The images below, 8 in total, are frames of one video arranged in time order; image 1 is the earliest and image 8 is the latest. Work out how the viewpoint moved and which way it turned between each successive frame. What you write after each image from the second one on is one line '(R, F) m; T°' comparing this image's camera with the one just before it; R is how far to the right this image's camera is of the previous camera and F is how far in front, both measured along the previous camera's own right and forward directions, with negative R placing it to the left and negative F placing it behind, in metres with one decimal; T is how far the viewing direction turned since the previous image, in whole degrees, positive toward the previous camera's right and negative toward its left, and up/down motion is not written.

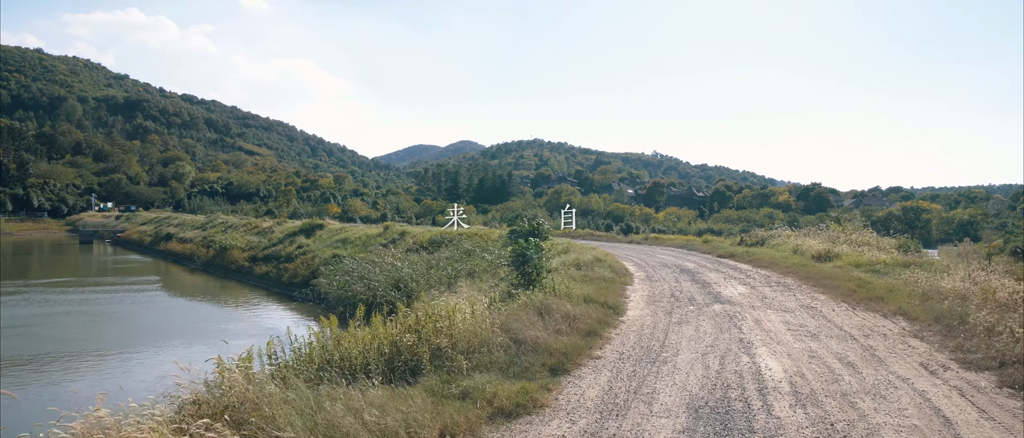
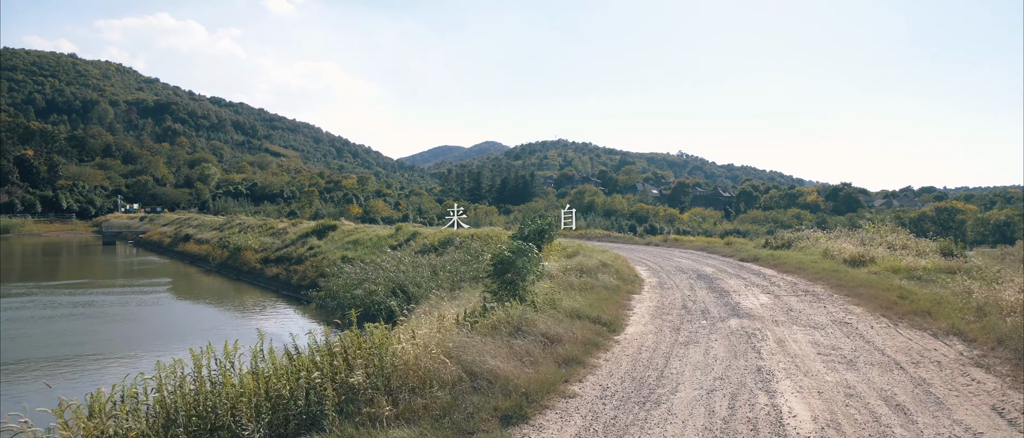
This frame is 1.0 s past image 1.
(+0.5, +1.0) m; -2°
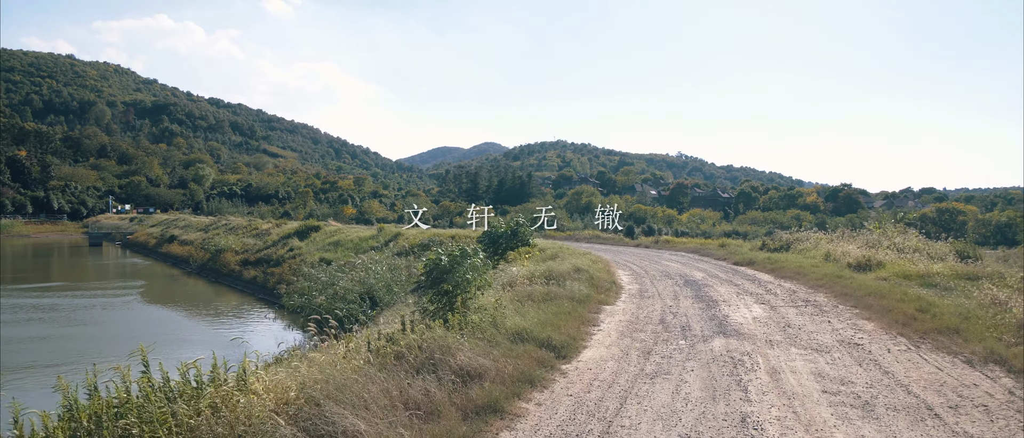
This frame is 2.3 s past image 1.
(+0.7, +1.2) m; 0°
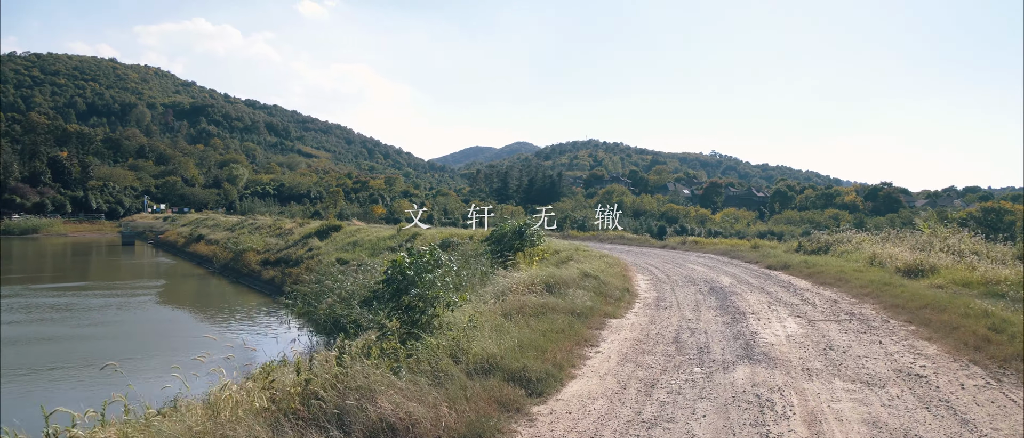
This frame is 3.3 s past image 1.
(+0.5, +1.0) m; -3°
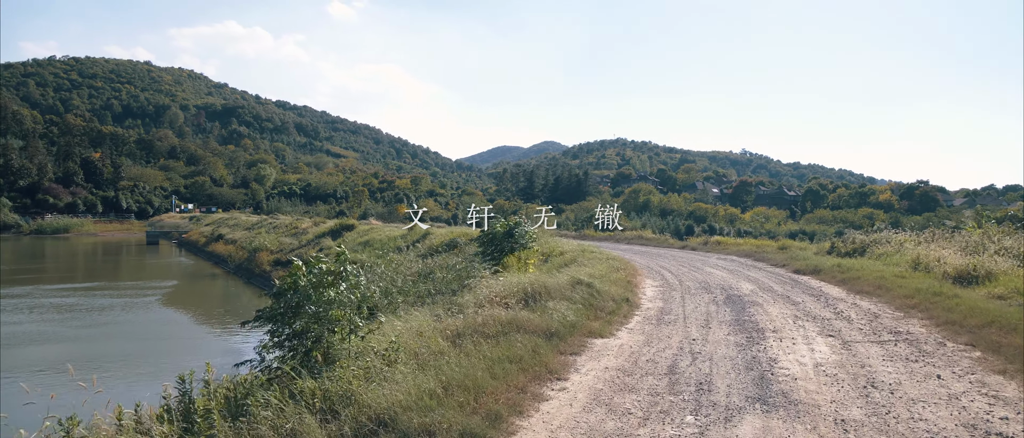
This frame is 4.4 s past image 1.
(+0.6, +1.1) m; -3°
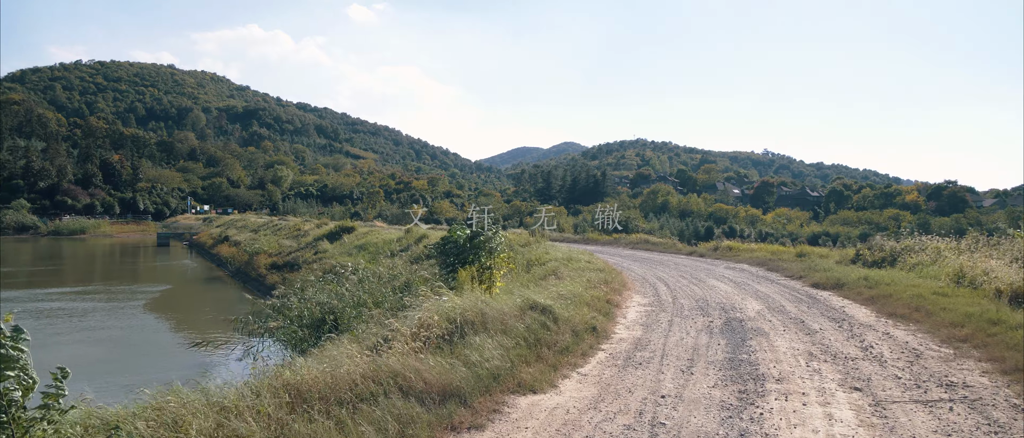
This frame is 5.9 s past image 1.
(+0.9, +1.5) m; -2°
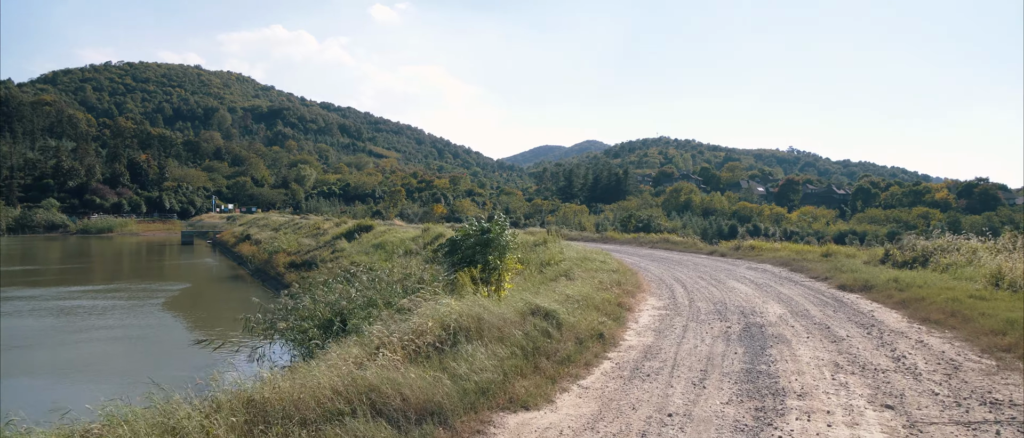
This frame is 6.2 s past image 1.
(+0.2, +0.3) m; -2°
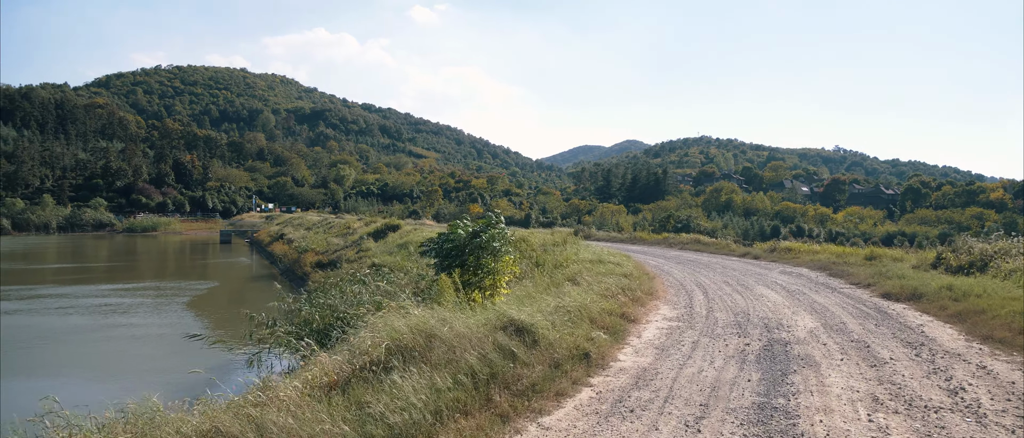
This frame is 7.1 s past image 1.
(+0.6, +0.8) m; -4°
